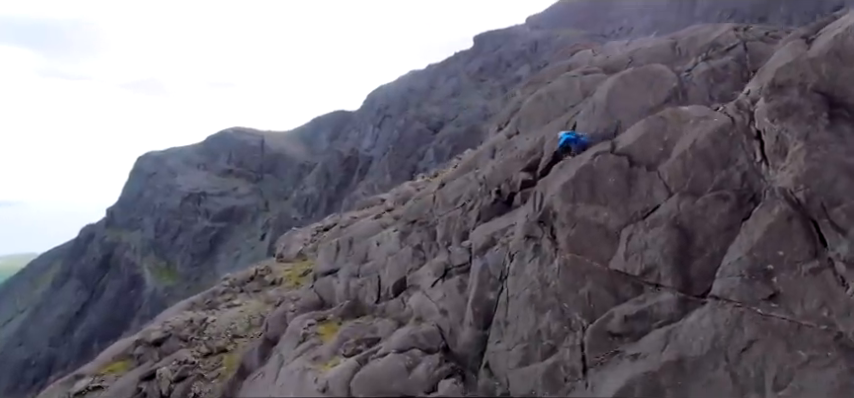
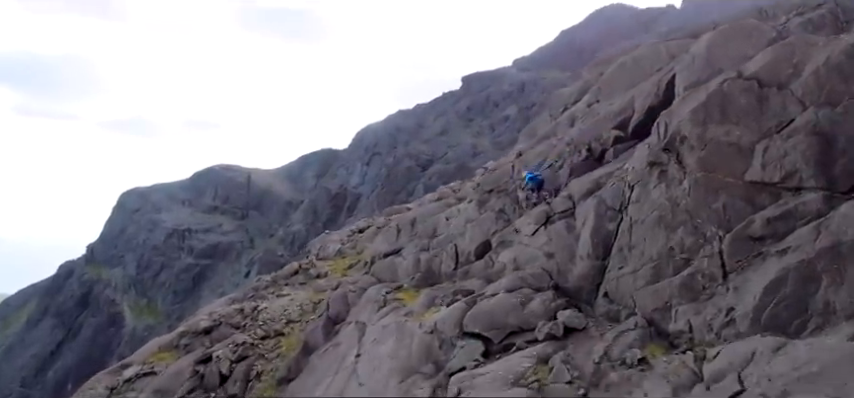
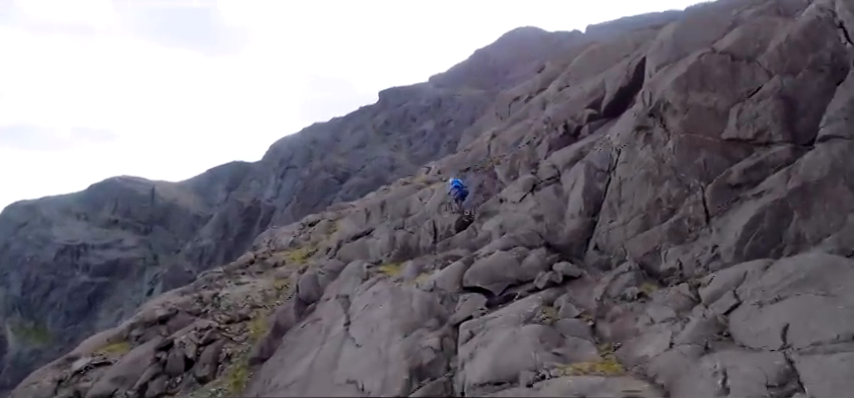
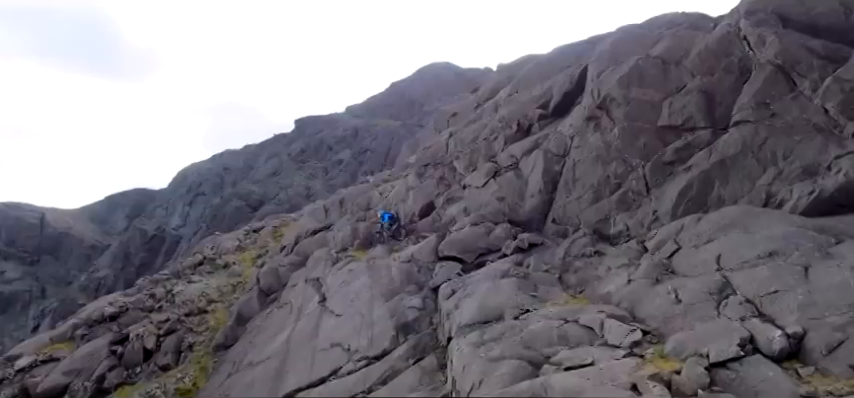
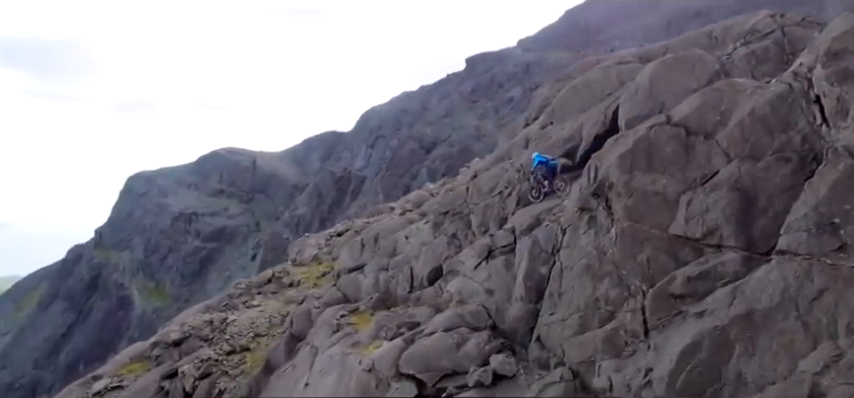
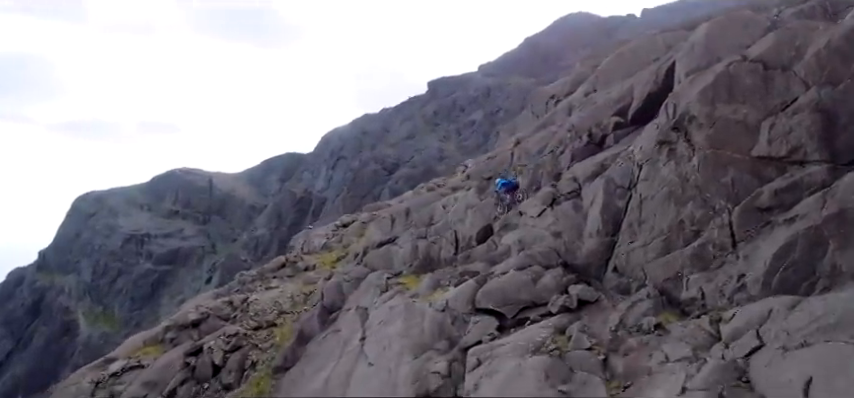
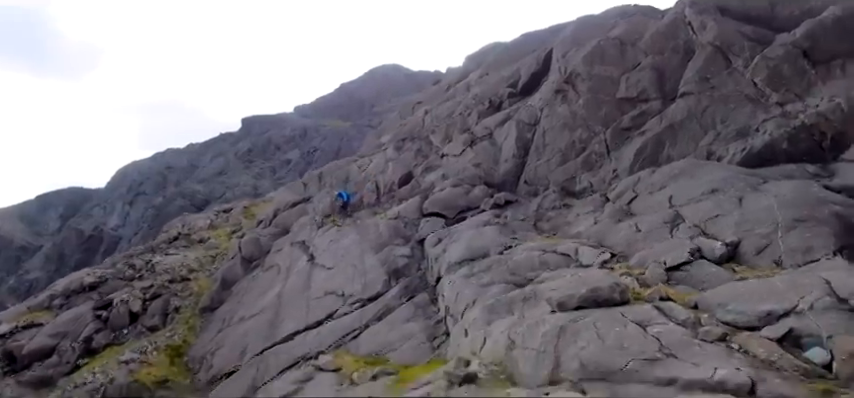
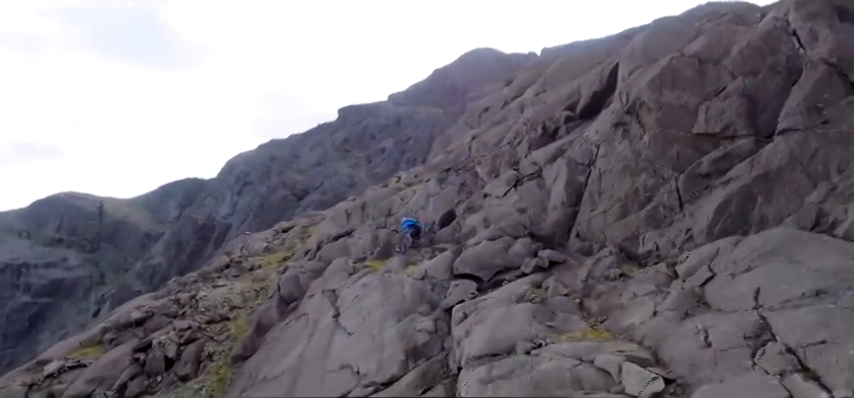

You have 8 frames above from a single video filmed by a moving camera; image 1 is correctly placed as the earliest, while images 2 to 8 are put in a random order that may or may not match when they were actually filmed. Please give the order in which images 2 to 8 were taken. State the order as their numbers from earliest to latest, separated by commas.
5, 2, 6, 3, 8, 4, 7
